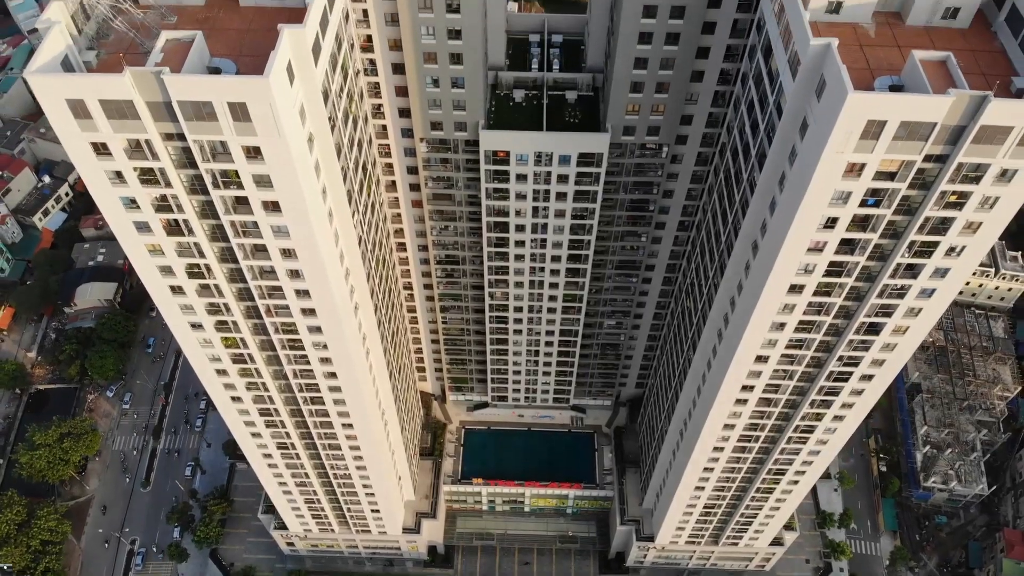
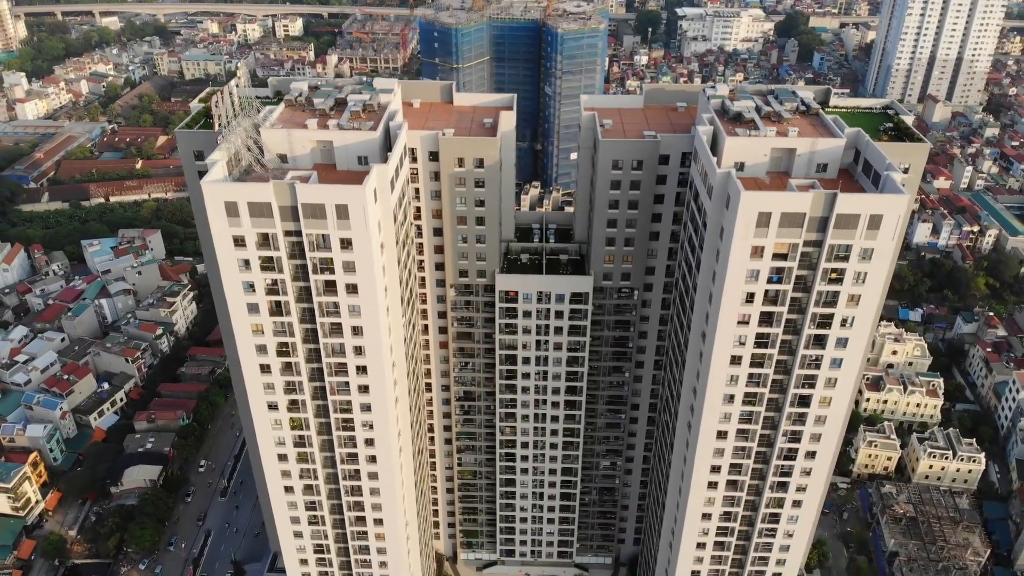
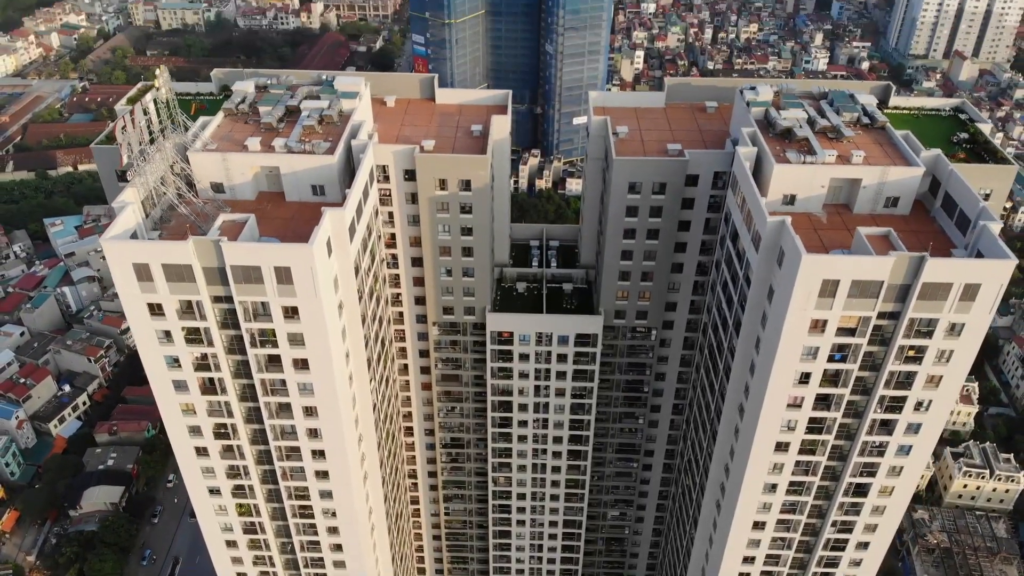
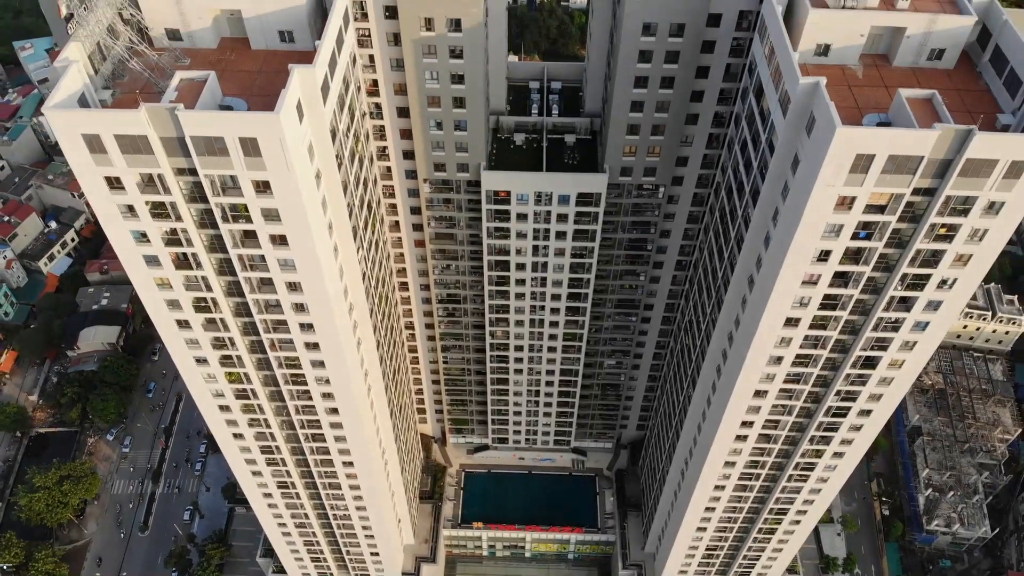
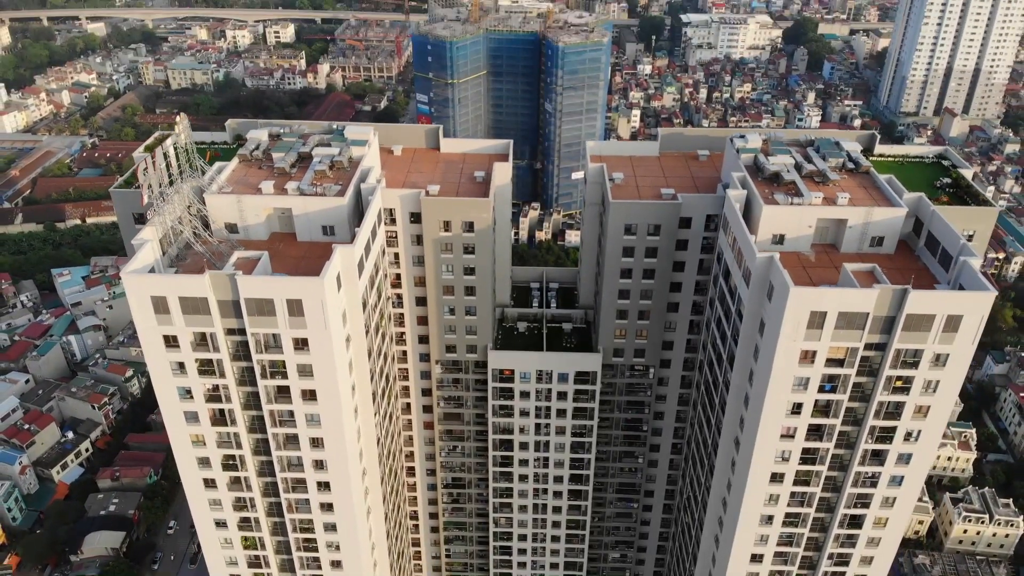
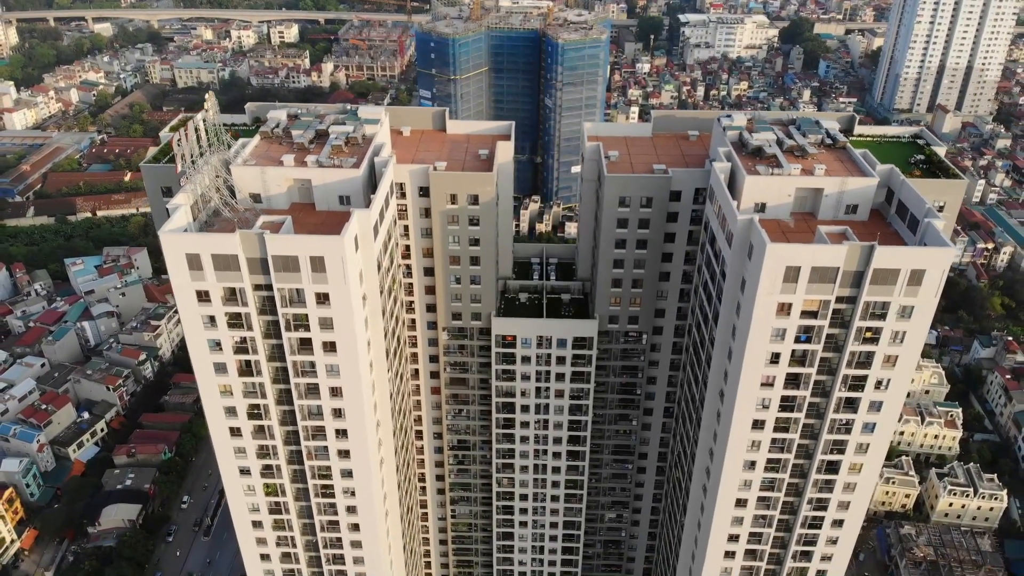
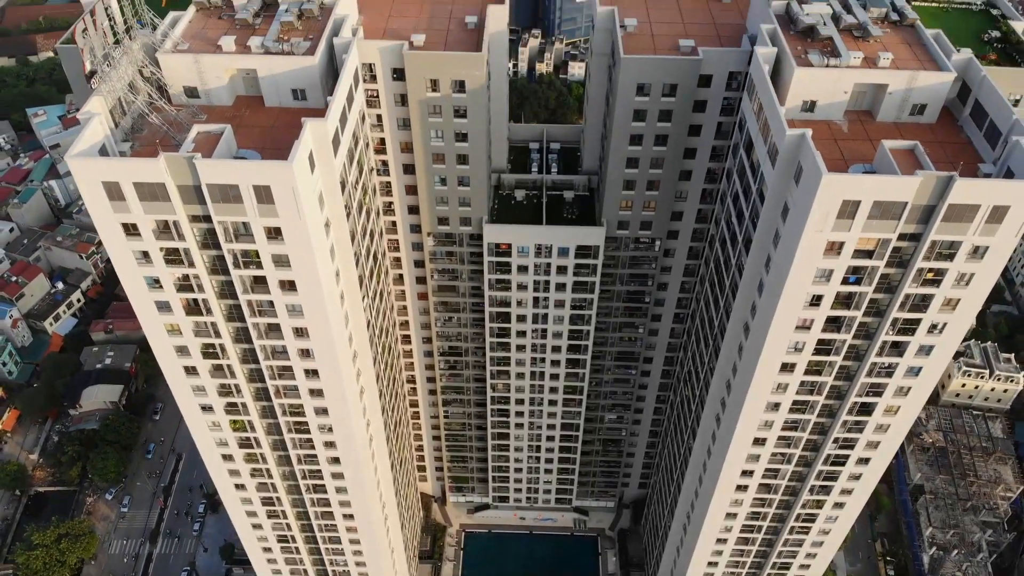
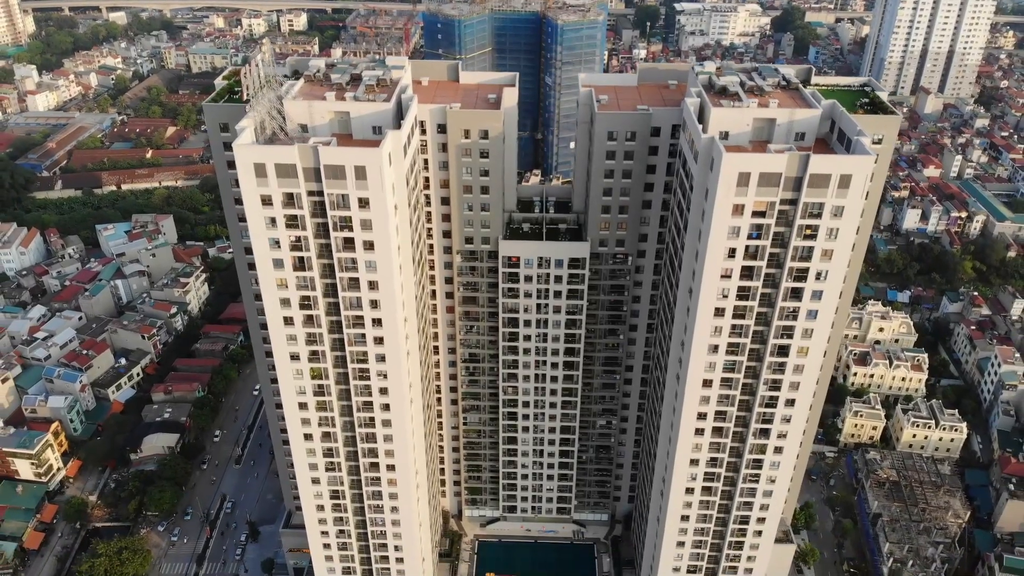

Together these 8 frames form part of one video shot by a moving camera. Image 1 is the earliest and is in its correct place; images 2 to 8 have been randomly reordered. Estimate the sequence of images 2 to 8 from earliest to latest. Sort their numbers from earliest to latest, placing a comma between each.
4, 7, 3, 5, 6, 2, 8
